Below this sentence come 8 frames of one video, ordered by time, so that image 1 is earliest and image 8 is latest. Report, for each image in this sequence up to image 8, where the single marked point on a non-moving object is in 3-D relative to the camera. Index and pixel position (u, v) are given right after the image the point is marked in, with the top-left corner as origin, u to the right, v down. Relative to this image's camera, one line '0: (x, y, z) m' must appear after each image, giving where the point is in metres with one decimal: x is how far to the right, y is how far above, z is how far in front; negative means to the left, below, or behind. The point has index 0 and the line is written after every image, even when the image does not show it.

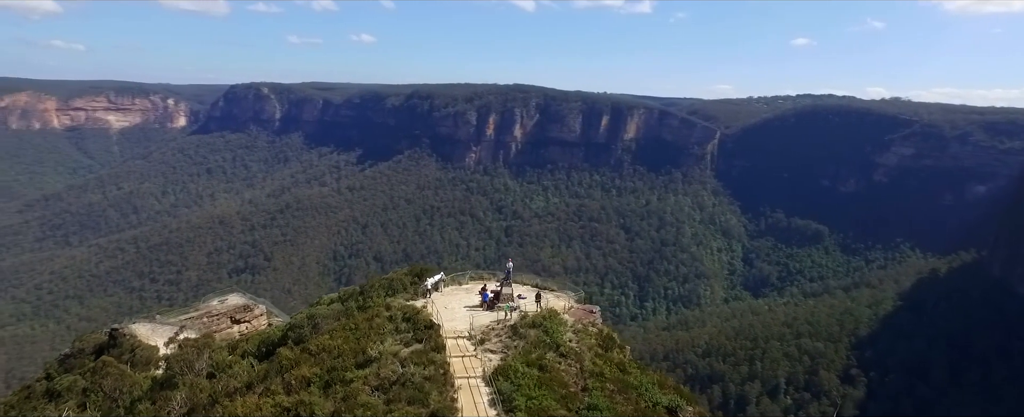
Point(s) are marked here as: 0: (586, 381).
0: (+1.1, -2.6, +11.0) m
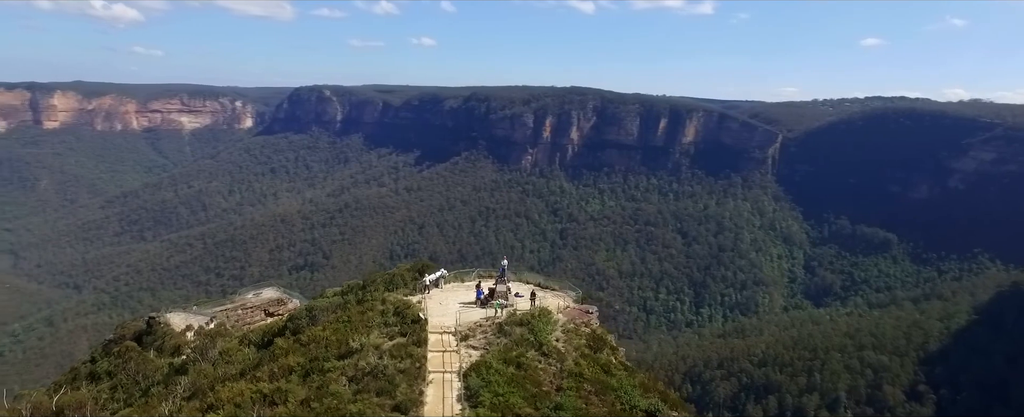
0: (+0.7, -2.5, +11.0) m
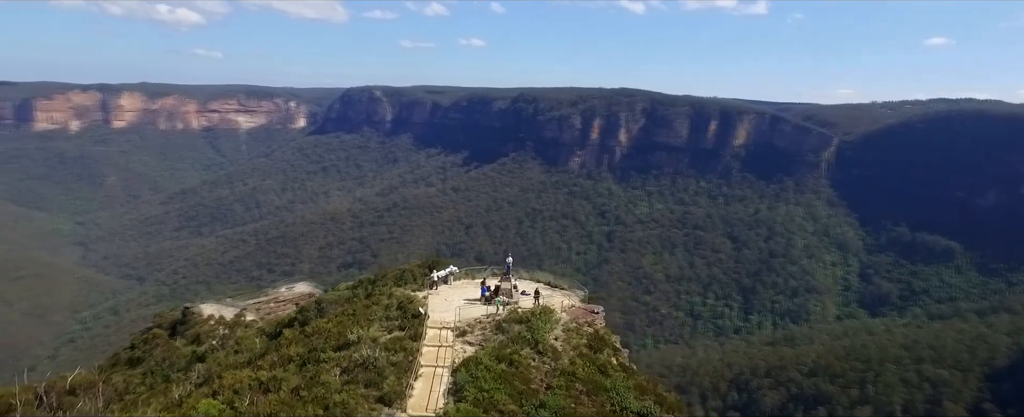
0: (+0.6, -2.5, +10.9) m
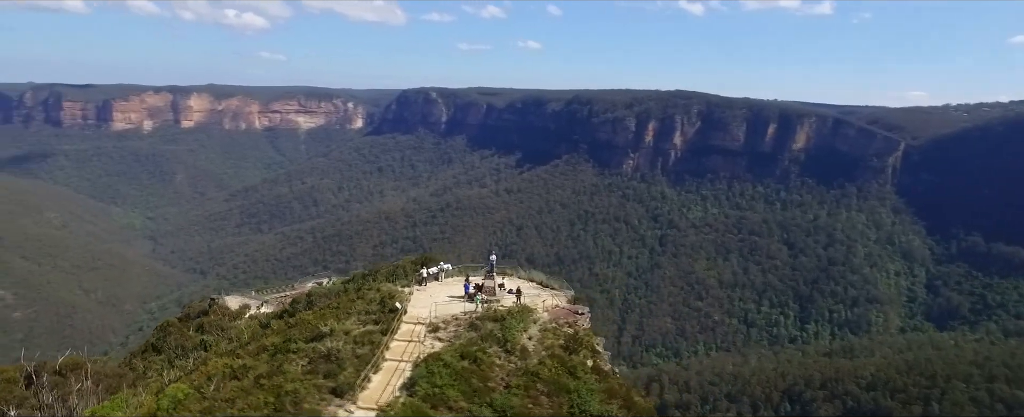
0: (+0.1, -2.5, +10.9) m
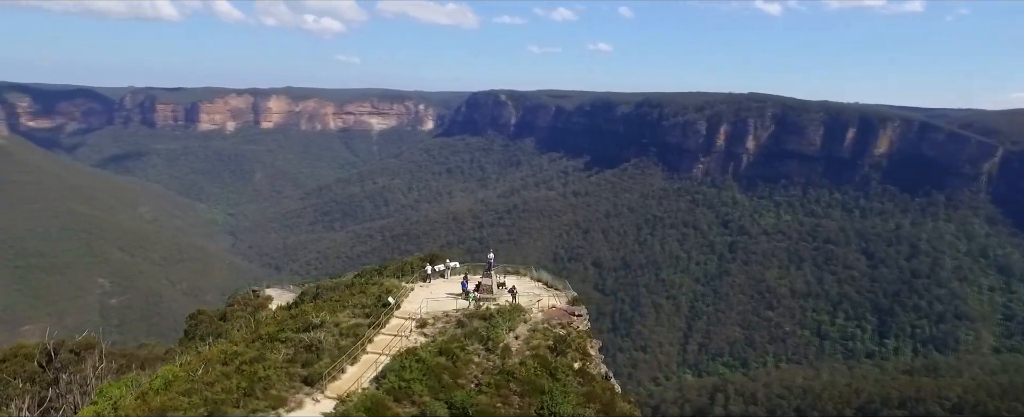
0: (-0.3, -2.4, +10.9) m
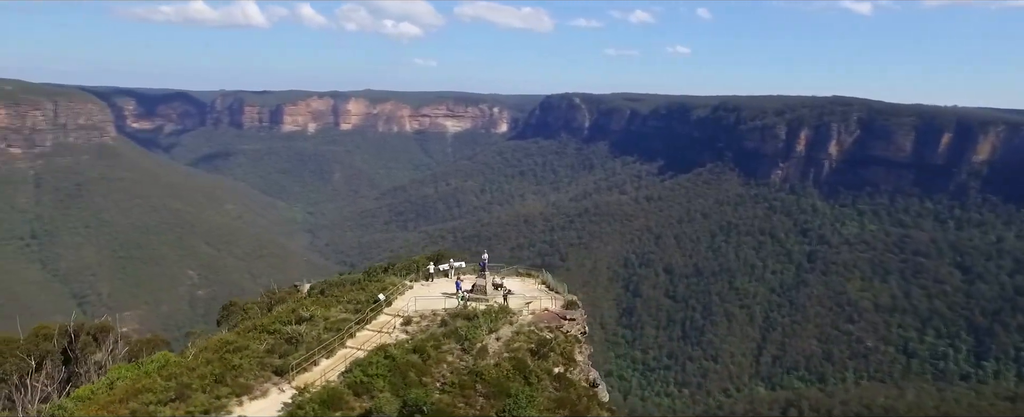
0: (-0.8, -2.4, +10.9) m
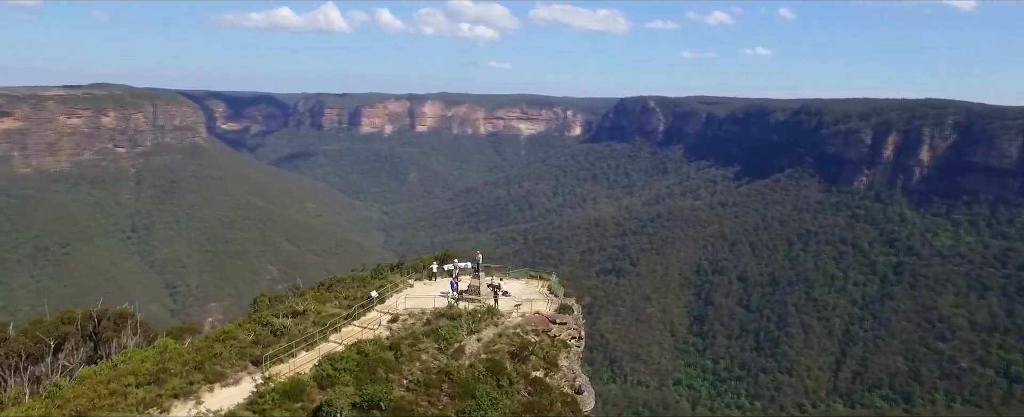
0: (-1.2, -2.4, +11.0) m
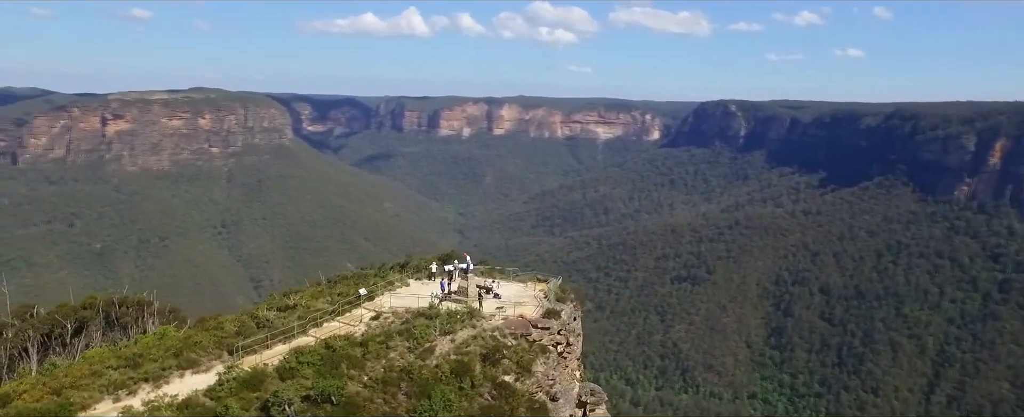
0: (-1.8, -2.4, +11.2) m
